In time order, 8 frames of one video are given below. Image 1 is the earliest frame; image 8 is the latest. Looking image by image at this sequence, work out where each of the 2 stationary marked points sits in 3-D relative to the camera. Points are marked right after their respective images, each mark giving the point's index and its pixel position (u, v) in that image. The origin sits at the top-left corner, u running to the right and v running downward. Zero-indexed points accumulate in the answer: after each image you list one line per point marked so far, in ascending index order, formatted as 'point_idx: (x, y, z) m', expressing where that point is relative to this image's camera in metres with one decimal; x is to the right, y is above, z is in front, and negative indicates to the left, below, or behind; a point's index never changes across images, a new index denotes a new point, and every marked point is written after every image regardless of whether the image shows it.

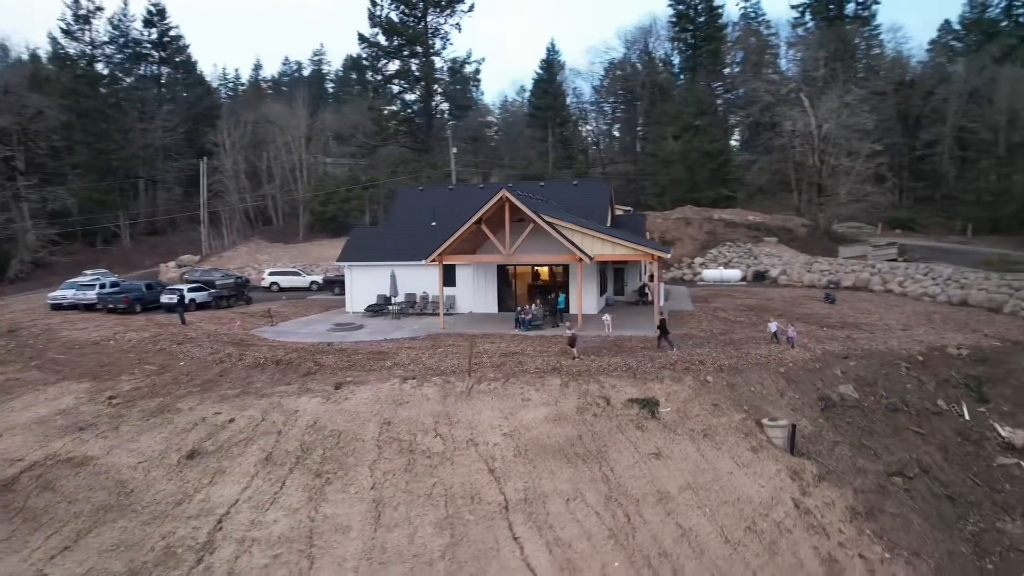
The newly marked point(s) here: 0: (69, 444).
0: (-9.0, -3.2, +13.3) m
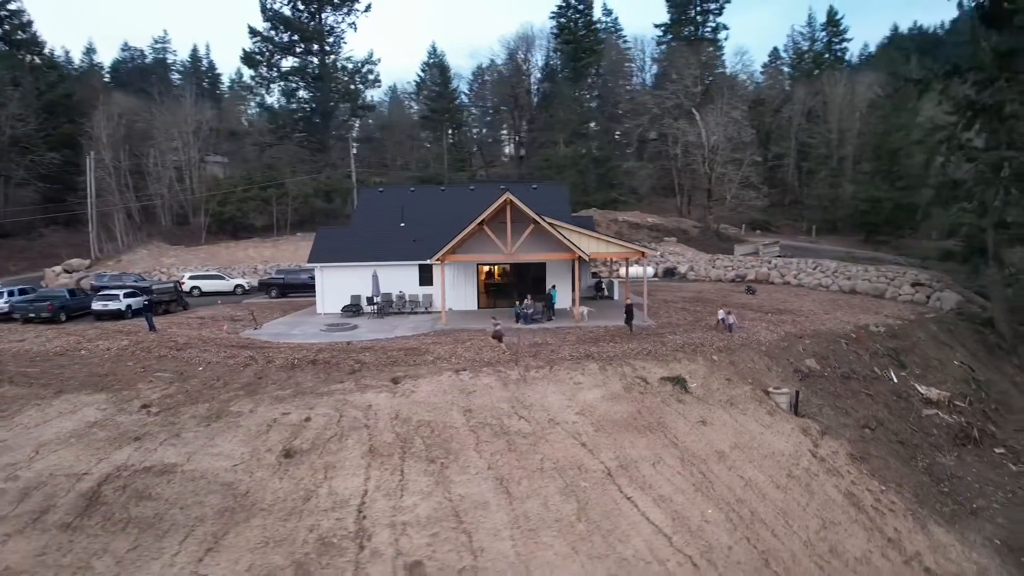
0: (-7.3, -3.3, +12.8) m
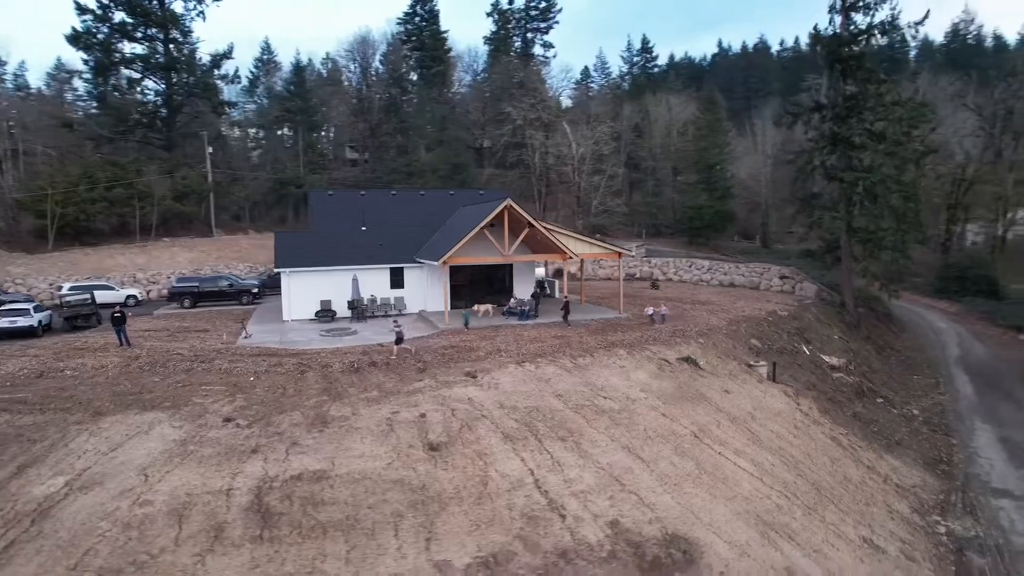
0: (-4.5, -3.4, +12.5) m
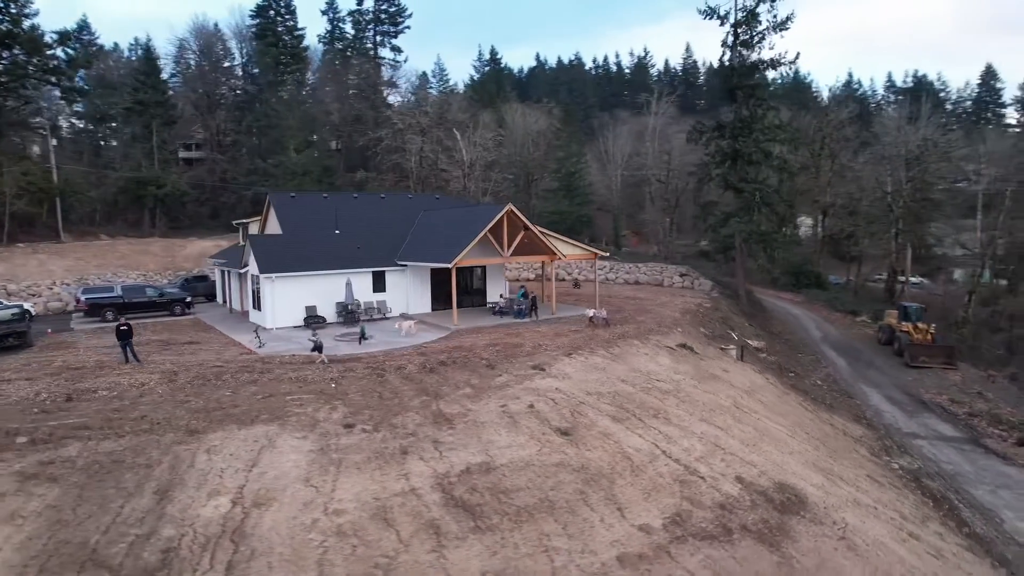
0: (-1.5, -3.4, +12.7) m
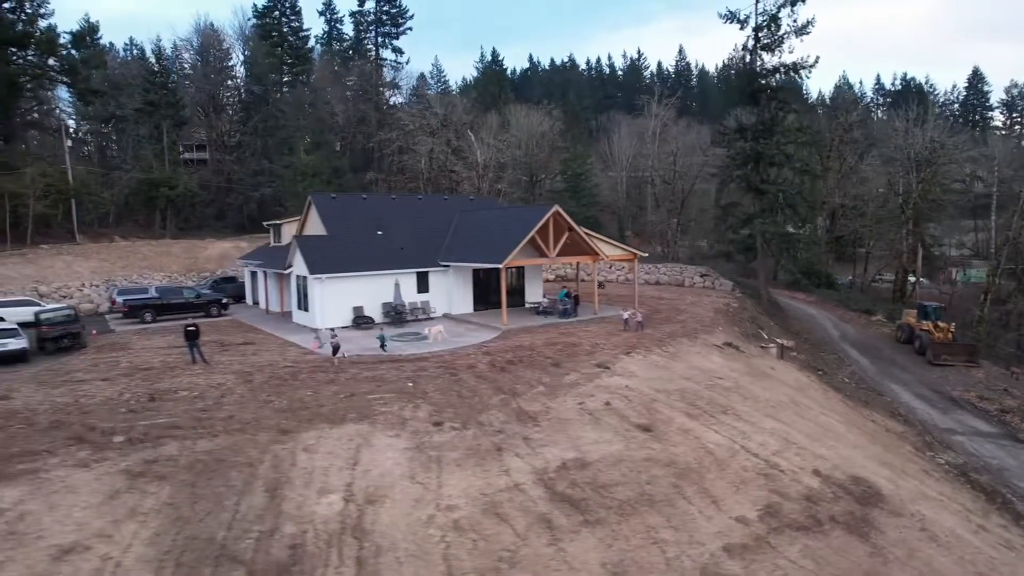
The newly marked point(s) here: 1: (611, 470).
0: (+0.3, -3.4, +12.9) m
1: (+2.0, -3.6, +13.0) m
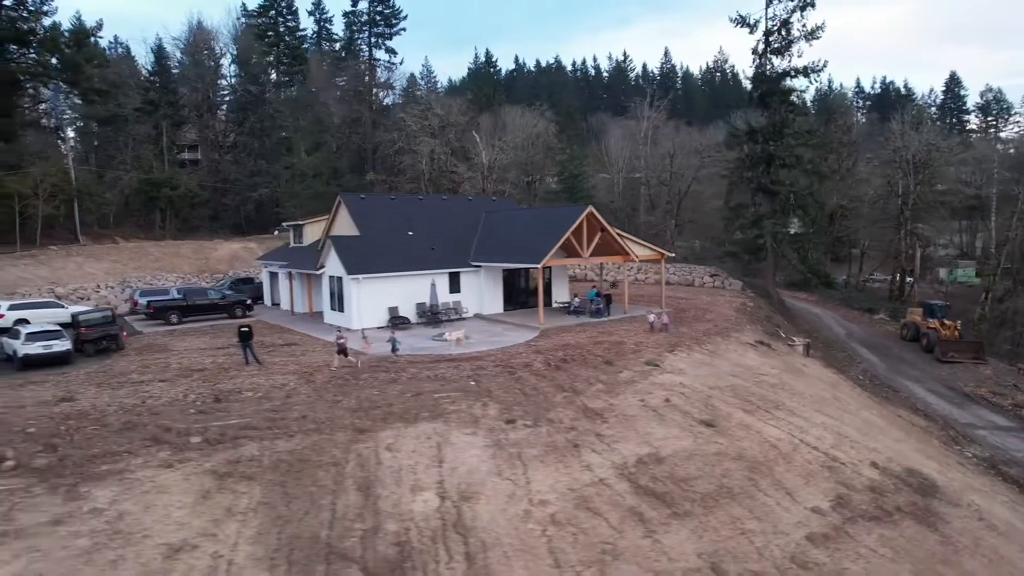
0: (+1.9, -3.4, +13.2) m
1: (+3.5, -3.6, +13.3) m
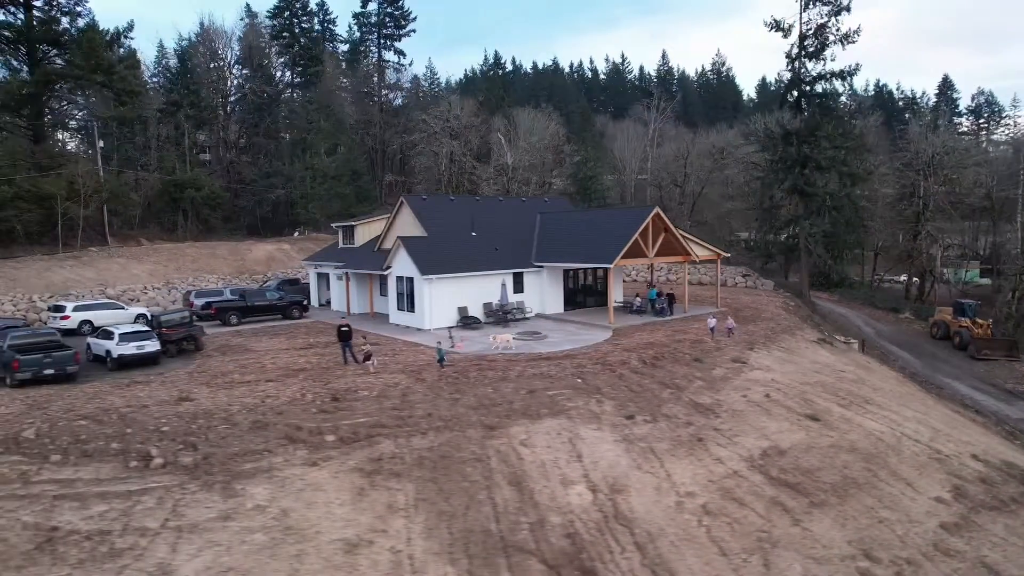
0: (+4.6, -3.3, +13.5) m
1: (+6.2, -3.5, +13.6) m
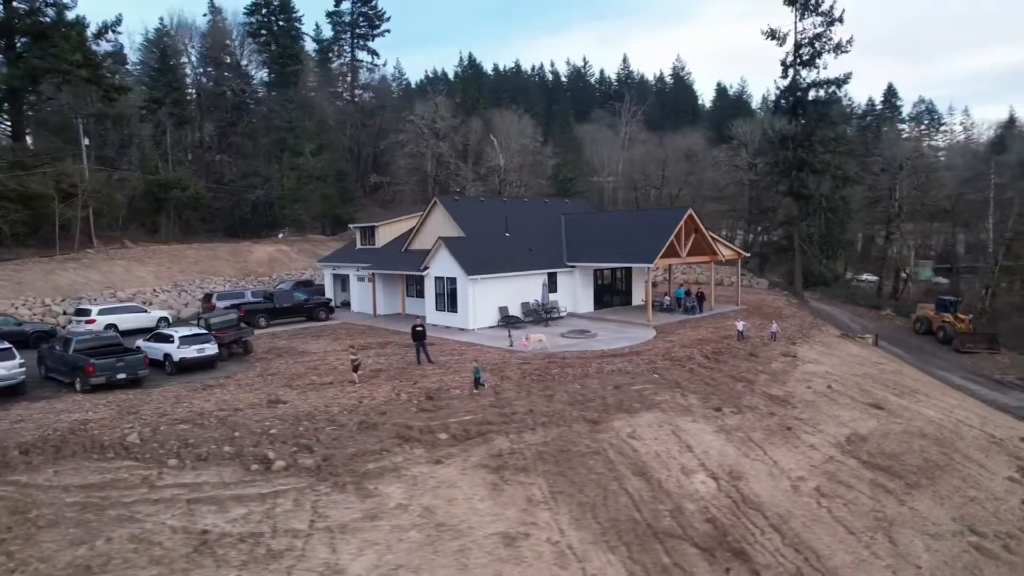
0: (+6.7, -3.3, +14.3) m
1: (+8.4, -3.5, +14.5) m
